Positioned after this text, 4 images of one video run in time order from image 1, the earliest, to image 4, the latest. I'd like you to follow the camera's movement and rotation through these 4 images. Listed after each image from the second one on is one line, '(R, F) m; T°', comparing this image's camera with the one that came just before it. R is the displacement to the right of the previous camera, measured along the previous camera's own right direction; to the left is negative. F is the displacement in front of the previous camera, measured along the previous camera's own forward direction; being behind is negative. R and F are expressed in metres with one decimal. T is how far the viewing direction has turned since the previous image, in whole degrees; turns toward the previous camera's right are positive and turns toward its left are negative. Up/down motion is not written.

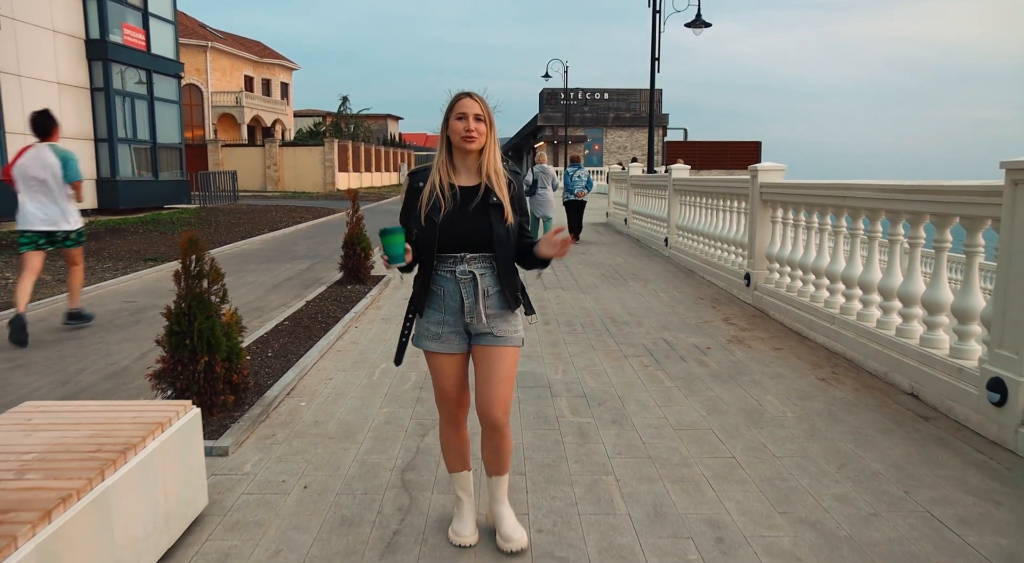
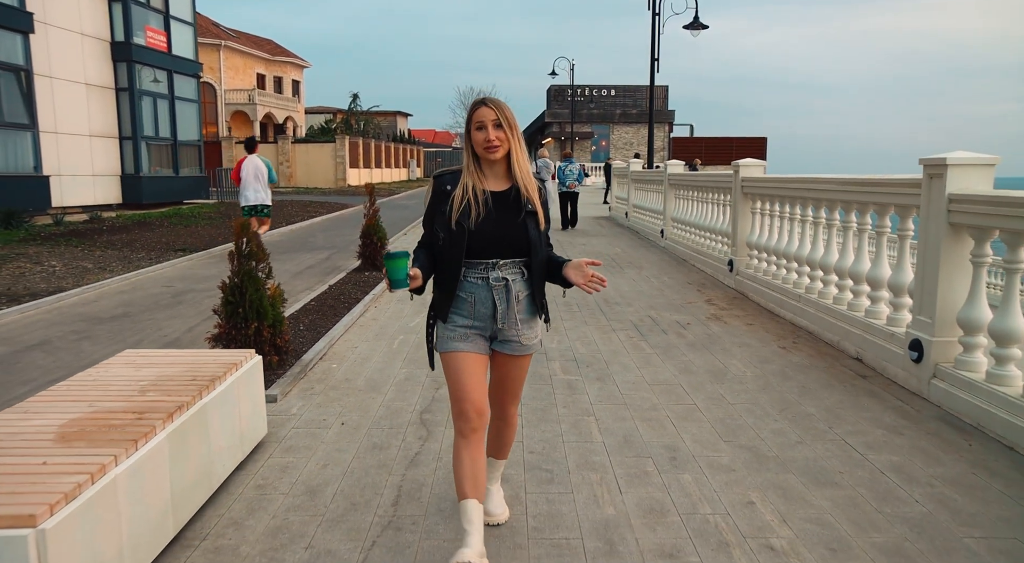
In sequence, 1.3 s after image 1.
(+0.1, -0.9) m; -1°
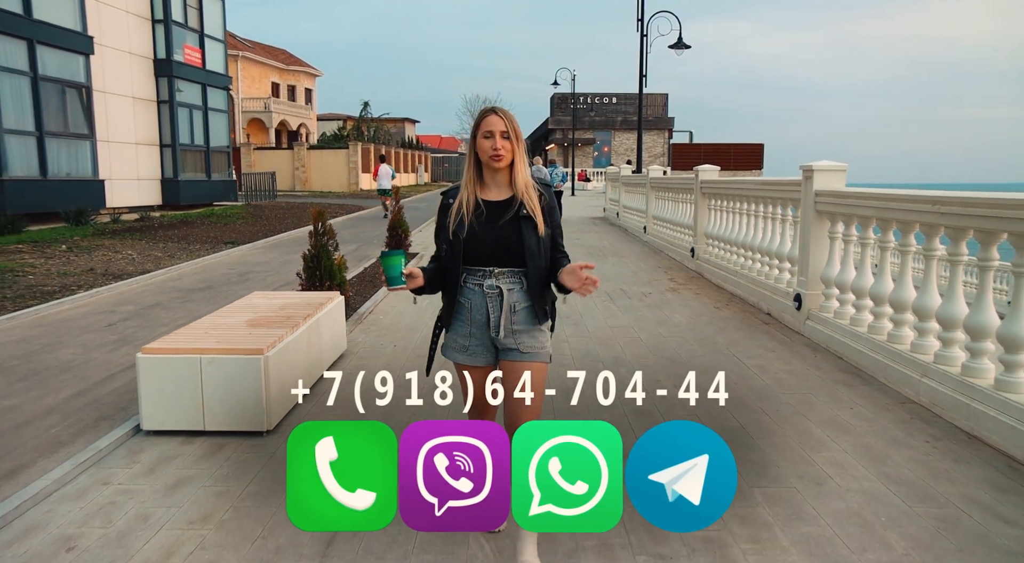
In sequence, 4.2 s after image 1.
(+0.1, -2.1) m; 0°
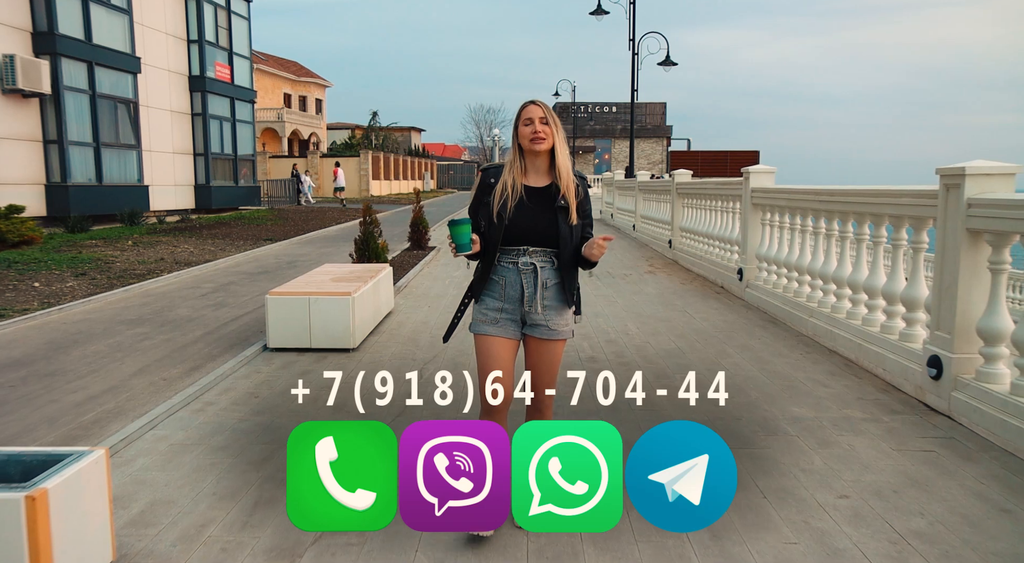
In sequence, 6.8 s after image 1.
(0.0, -2.0) m; 0°
